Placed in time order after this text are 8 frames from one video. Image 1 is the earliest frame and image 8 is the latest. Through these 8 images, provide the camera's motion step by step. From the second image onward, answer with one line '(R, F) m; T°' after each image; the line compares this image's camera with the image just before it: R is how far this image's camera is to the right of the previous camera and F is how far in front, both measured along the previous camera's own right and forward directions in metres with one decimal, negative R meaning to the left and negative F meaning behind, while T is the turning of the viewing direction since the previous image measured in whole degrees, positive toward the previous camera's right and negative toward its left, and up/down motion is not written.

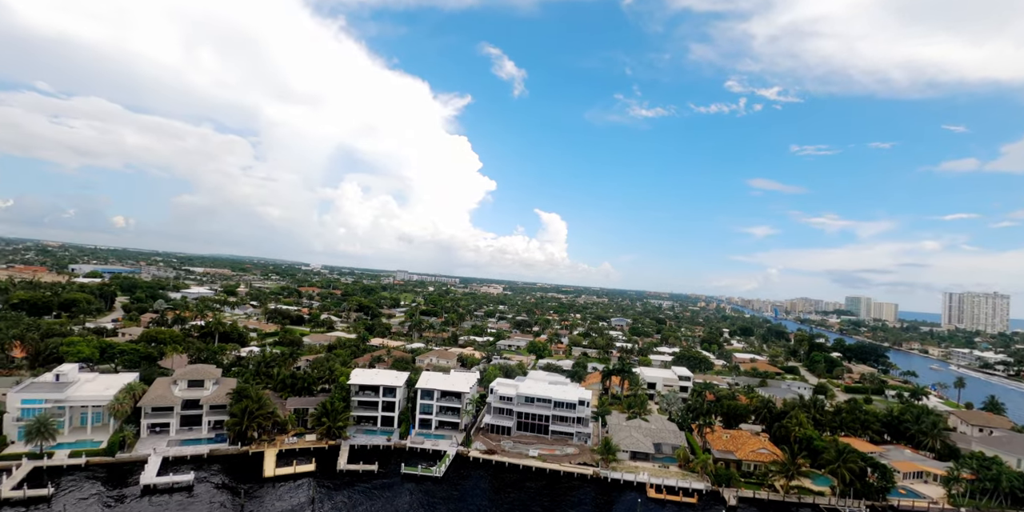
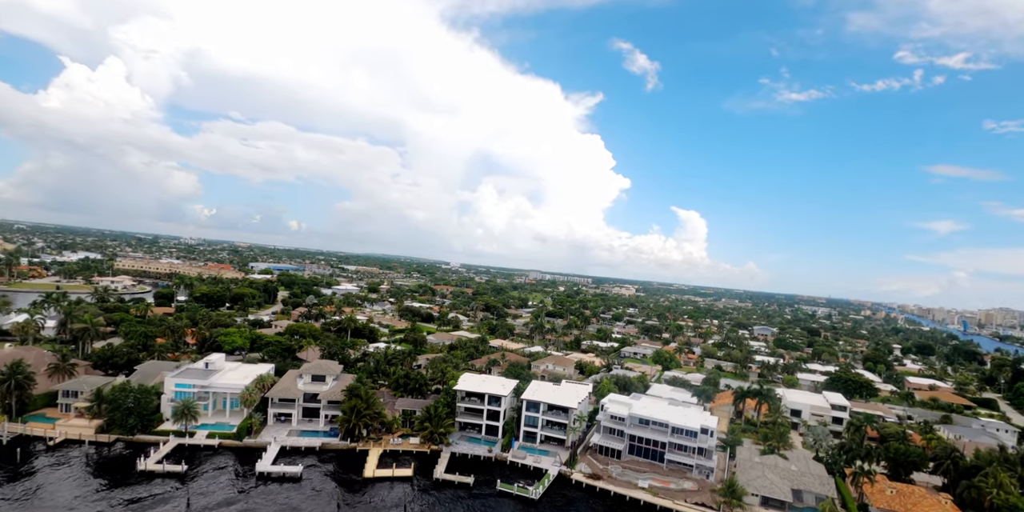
(+1.2, +2.8) m; -14°
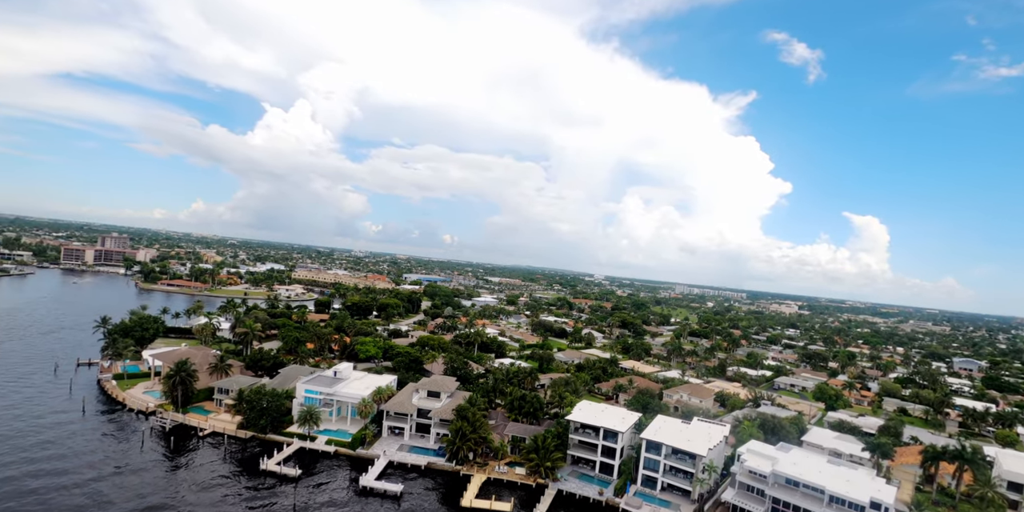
(+1.5, +2.9) m; -16°
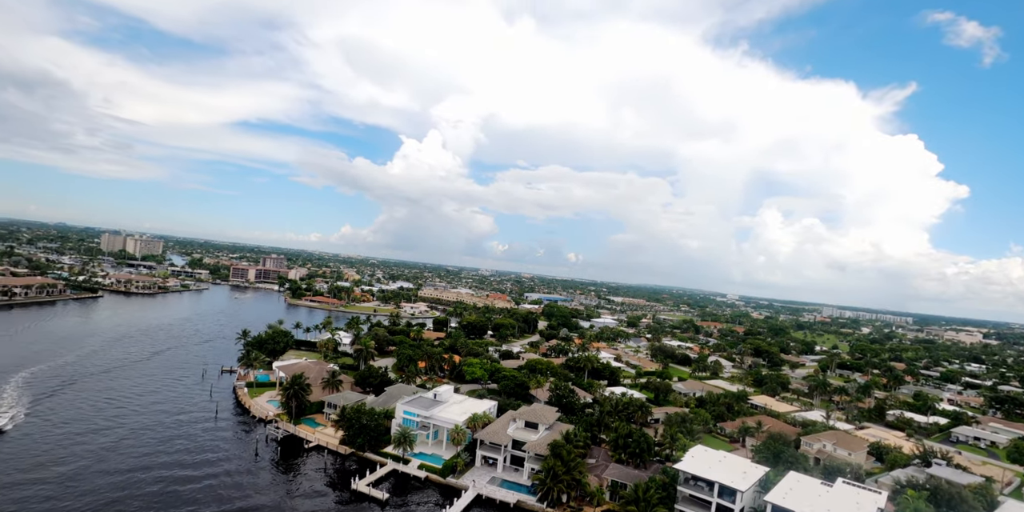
(+1.4, +2.4) m; -13°
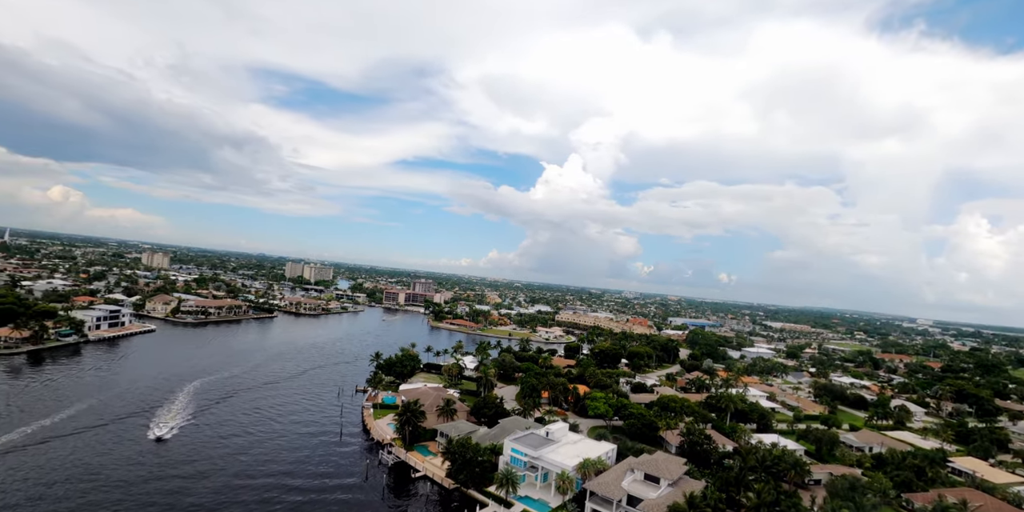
(+1.7, +3.1) m; -15°
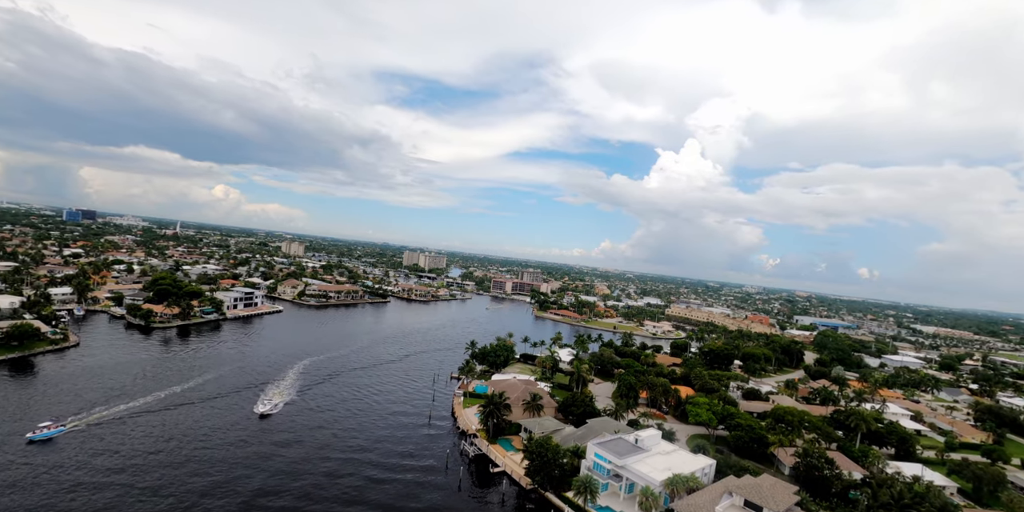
(+1.7, +2.4) m; -12°
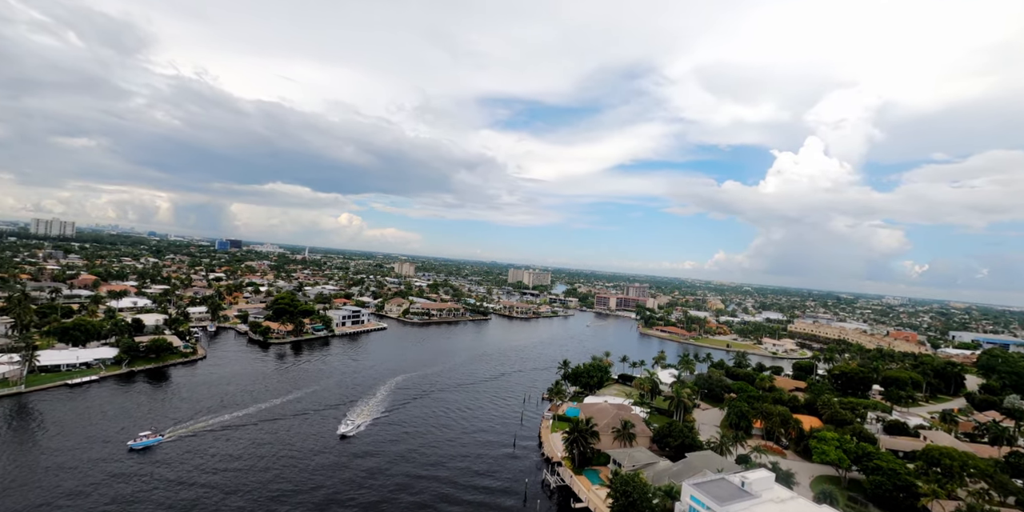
(+1.9, +2.6) m; -12°
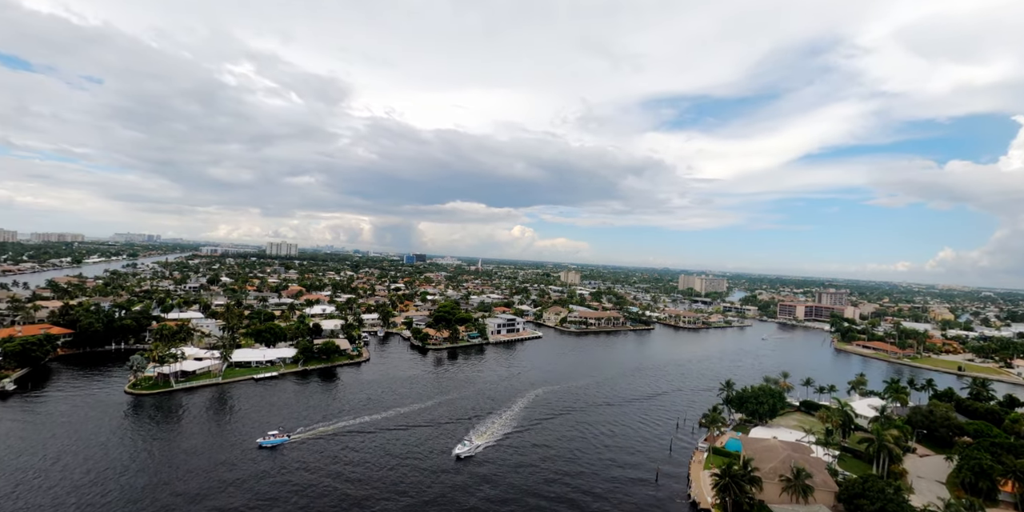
(+3.1, +4.0) m; -19°
